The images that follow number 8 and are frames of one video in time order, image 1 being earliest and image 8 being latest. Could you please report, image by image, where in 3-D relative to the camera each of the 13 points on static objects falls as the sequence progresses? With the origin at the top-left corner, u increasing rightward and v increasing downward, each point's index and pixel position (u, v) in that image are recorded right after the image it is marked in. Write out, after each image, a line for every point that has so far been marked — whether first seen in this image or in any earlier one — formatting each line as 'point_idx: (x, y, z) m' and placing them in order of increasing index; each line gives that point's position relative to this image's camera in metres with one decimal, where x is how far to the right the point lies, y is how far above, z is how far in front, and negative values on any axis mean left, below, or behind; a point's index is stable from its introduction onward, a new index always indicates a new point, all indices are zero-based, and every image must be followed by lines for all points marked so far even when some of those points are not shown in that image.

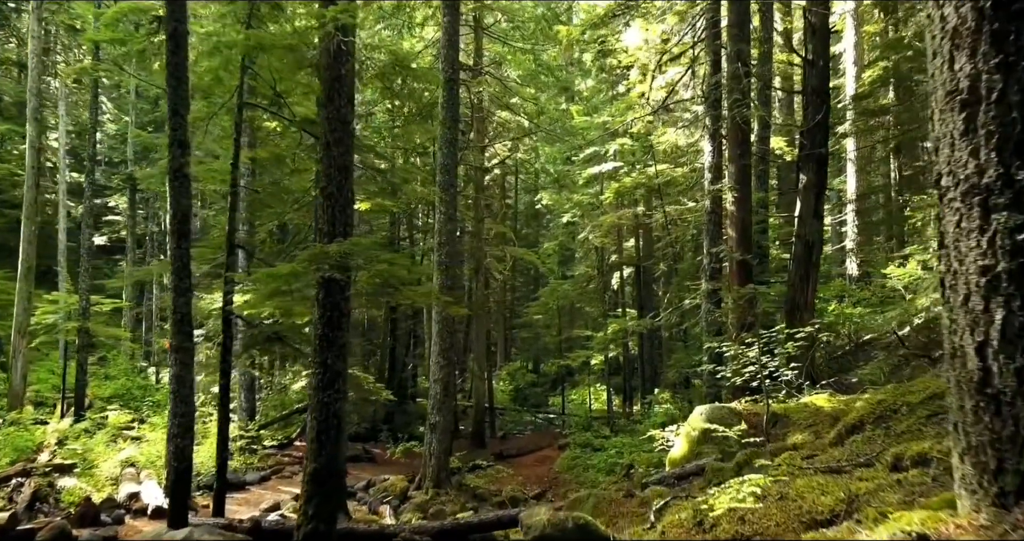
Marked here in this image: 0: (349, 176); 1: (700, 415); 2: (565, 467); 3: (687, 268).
0: (-1.5, +0.8, +6.5) m
1: (+2.0, -1.6, +7.9) m
2: (+1.2, -4.3, +15.9) m
3: (+4.2, +0.1, +17.2) m
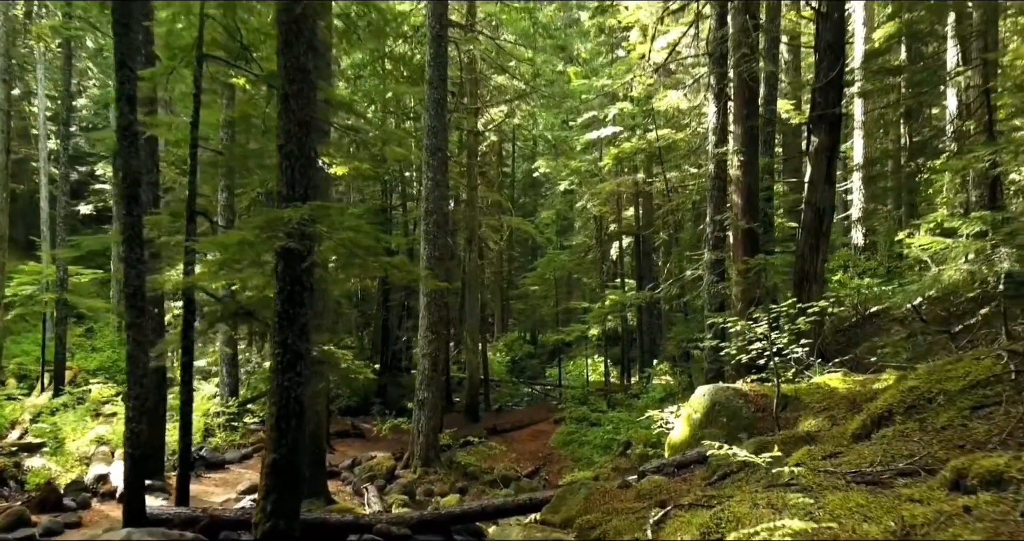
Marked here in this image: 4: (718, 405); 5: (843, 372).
0: (-1.6, +1.1, +5.8) m
1: (+1.9, -1.3, +7.3) m
2: (+1.0, -3.6, +15.4) m
3: (+4.0, +0.8, +16.5) m
4: (+2.0, -1.3, +7.0) m
5: (+3.4, -1.0, +7.4) m
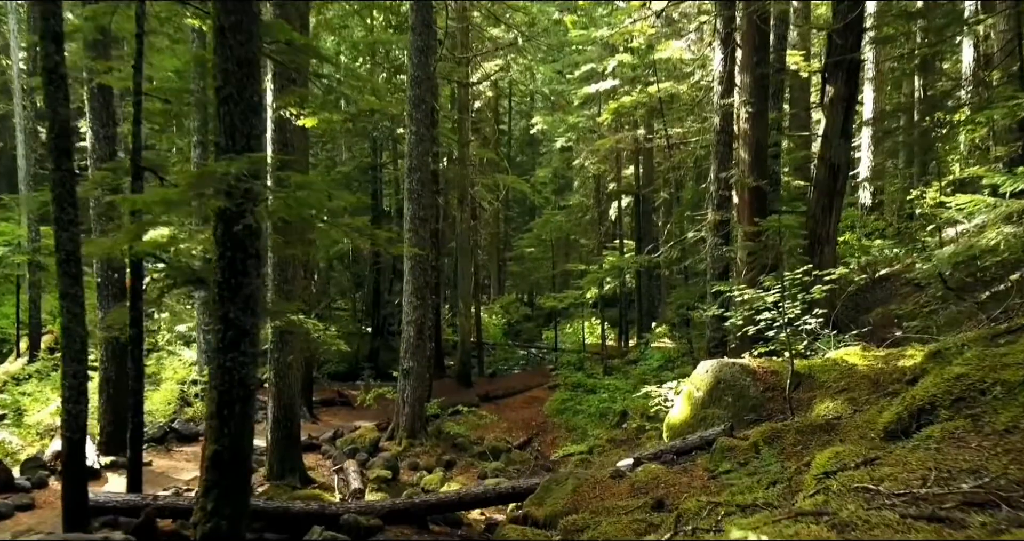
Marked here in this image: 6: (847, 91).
0: (-1.7, +1.3, +4.9) m
1: (+1.7, -0.9, +6.6) m
2: (+0.9, -2.8, +14.8) m
3: (+3.9, +1.6, +15.7) m
4: (+1.8, -1.0, +6.3) m
5: (+3.2, -0.7, +6.7) m
6: (+4.3, +2.3, +9.3) m
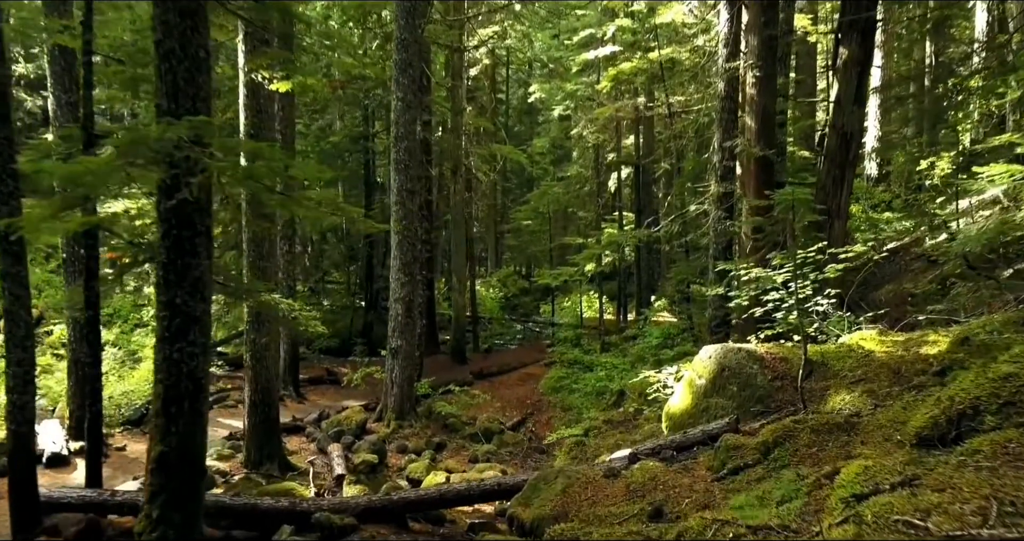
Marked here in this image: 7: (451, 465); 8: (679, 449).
0: (-1.9, +1.5, +4.3) m
1: (+1.6, -0.7, +6.1) m
2: (+0.7, -2.3, +14.3) m
3: (+3.7, +2.2, +15.1) m
4: (+1.7, -0.8, +5.8) m
5: (+3.1, -0.5, +6.2) m
6: (+4.2, +2.6, +8.7) m
7: (-0.8, -2.6, +9.9) m
8: (+1.2, -1.3, +5.2) m
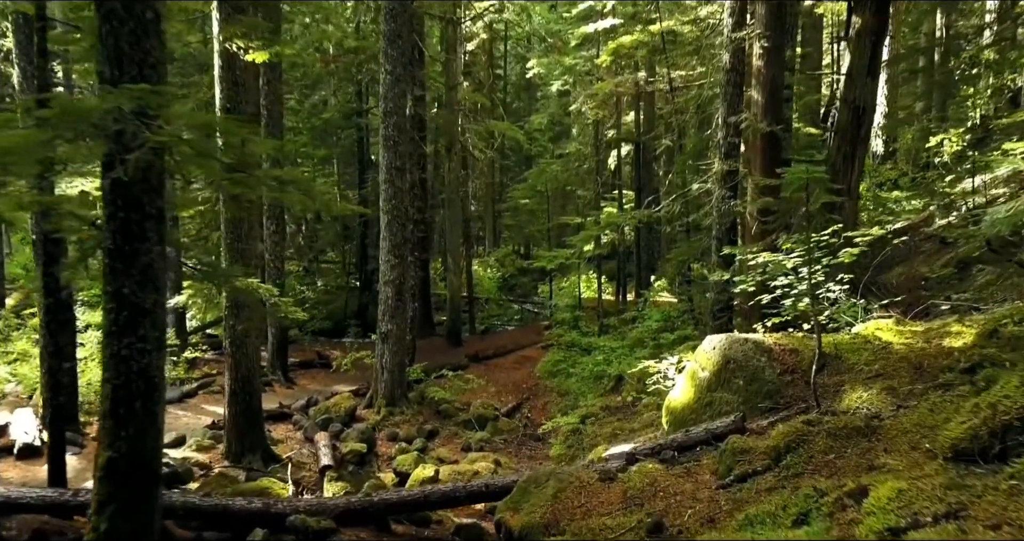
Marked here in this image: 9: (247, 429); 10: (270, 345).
0: (-1.9, +1.5, +3.8) m
1: (+1.6, -0.6, +5.7) m
2: (+0.7, -2.0, +14.0) m
3: (+3.7, +2.6, +14.6) m
4: (+1.6, -0.7, +5.4) m
5: (+3.0, -0.4, +5.8) m
6: (+4.1, +2.8, +8.2) m
7: (-0.9, -2.4, +9.6) m
8: (+1.1, -1.2, +4.8) m
9: (-3.0, -1.8, +8.2) m
10: (-4.2, -1.3, +12.6) m
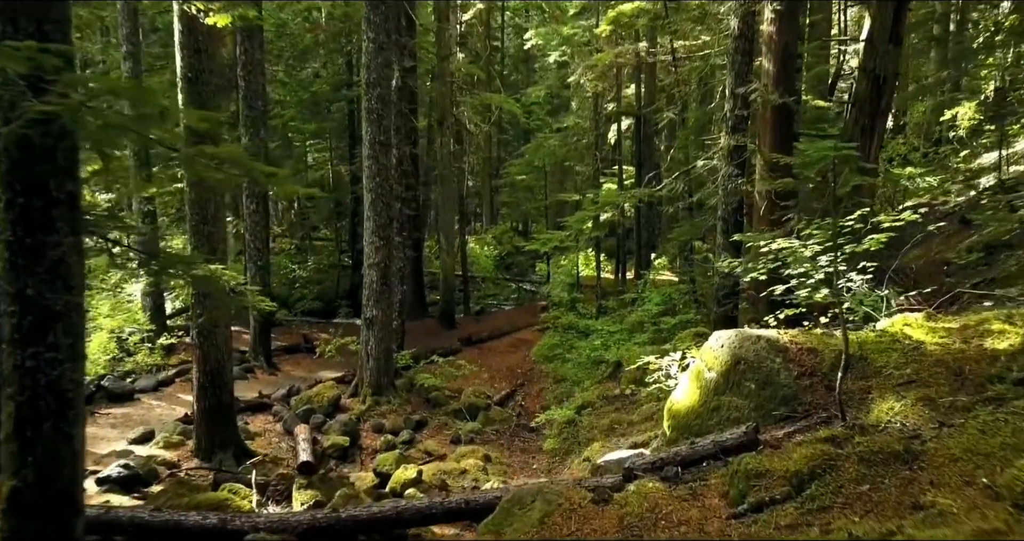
0: (-2.0, +1.5, +3.2) m
1: (+1.4, -0.5, +5.1) m
2: (+0.5, -1.6, +13.4) m
3: (+3.6, +2.9, +13.9) m
4: (+1.5, -0.6, +4.8) m
5: (+2.9, -0.3, +5.2) m
6: (+4.0, +2.9, +7.5) m
7: (-1.0, -2.2, +9.1) m
8: (+1.0, -1.1, +4.2) m
9: (-3.1, -1.6, +7.6) m
10: (-4.3, -1.0, +12.0) m
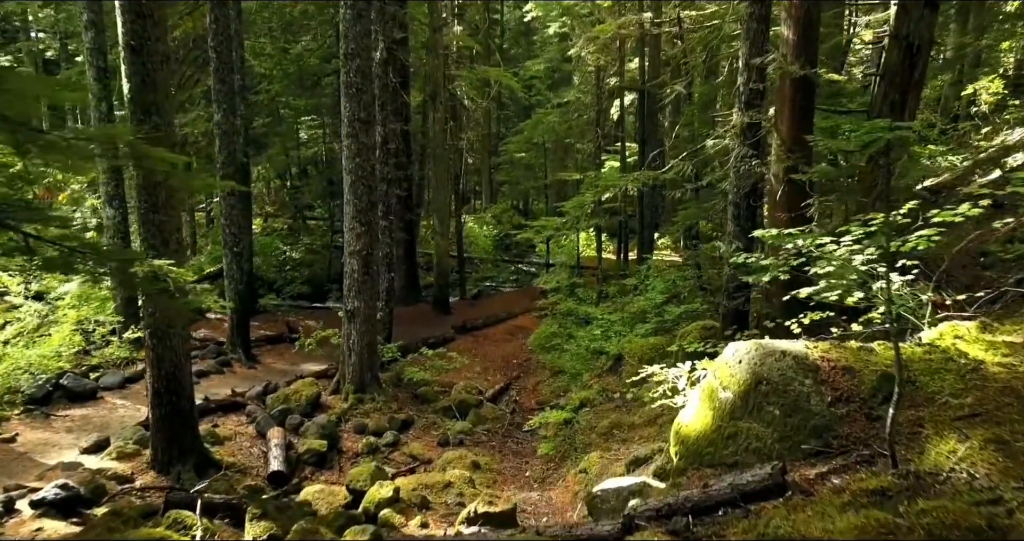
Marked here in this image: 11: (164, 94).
0: (-2.2, +1.5, +2.4) m
1: (+1.3, -0.5, +4.3) m
2: (+0.5, -1.3, +12.7) m
3: (+3.5, +3.2, +13.0) m
4: (+1.4, -0.6, +4.0) m
5: (+2.8, -0.3, +4.4) m
6: (+3.9, +3.0, +6.6) m
7: (-1.1, -2.1, +8.4) m
8: (+0.9, -1.2, +3.5) m
9: (-3.2, -1.6, +6.9) m
10: (-4.4, -0.8, +11.3) m
11: (-3.1, +1.6, +6.5) m
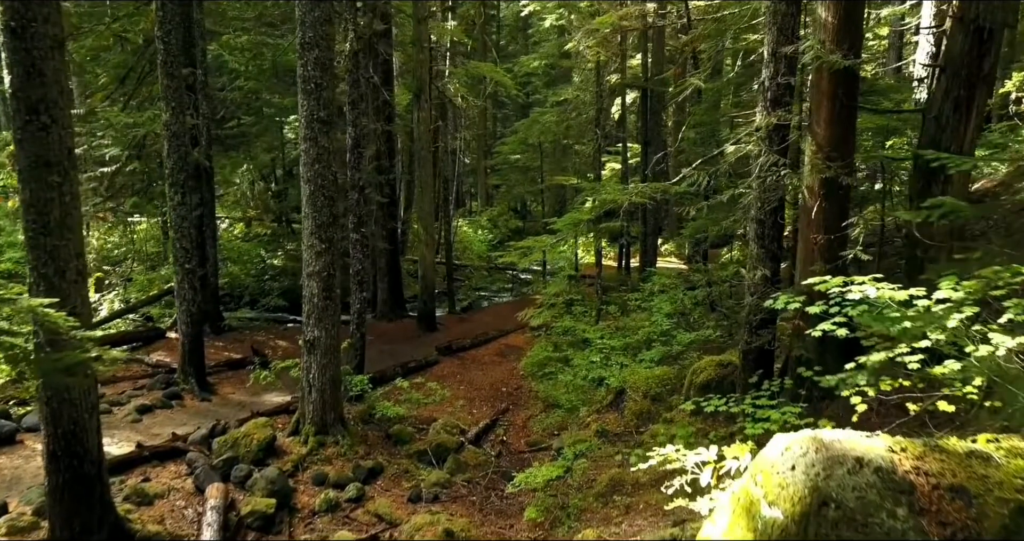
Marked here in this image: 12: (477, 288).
0: (-2.3, +1.2, +1.1) m
1: (+1.2, -0.8, +3.0) m
2: (+0.3, -1.6, +11.4) m
3: (+3.3, +2.9, +11.7) m
4: (+1.2, -0.9, +2.8) m
5: (+2.6, -0.6, +3.1) m
6: (+3.7, +2.7, +5.3) m
7: (-1.3, -2.4, +7.1) m
8: (+0.7, -1.5, +2.2) m
9: (-3.4, -1.8, +5.7) m
10: (-4.5, -1.0, +10.0) m
11: (-3.3, +1.3, +5.3) m
12: (-0.9, -0.5, +19.7) m
